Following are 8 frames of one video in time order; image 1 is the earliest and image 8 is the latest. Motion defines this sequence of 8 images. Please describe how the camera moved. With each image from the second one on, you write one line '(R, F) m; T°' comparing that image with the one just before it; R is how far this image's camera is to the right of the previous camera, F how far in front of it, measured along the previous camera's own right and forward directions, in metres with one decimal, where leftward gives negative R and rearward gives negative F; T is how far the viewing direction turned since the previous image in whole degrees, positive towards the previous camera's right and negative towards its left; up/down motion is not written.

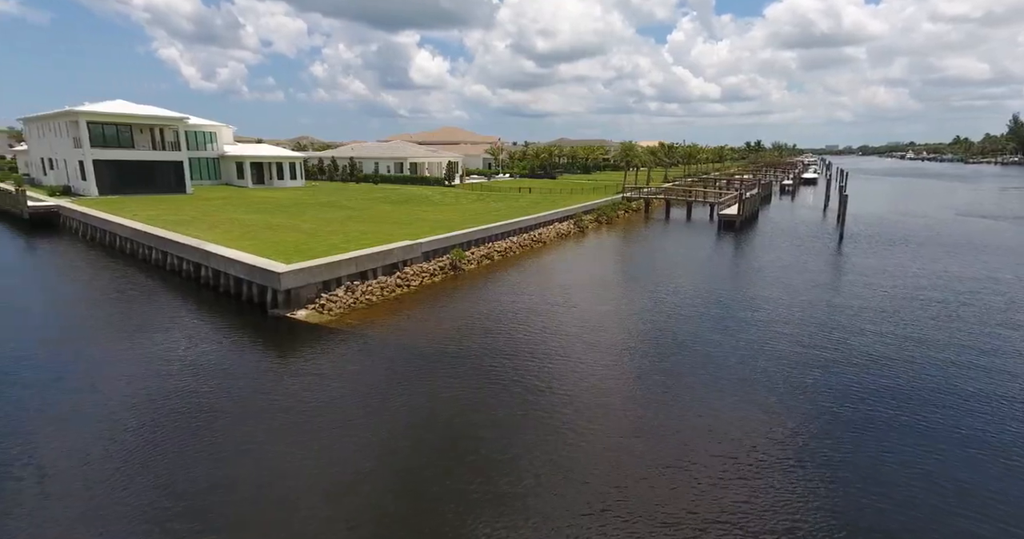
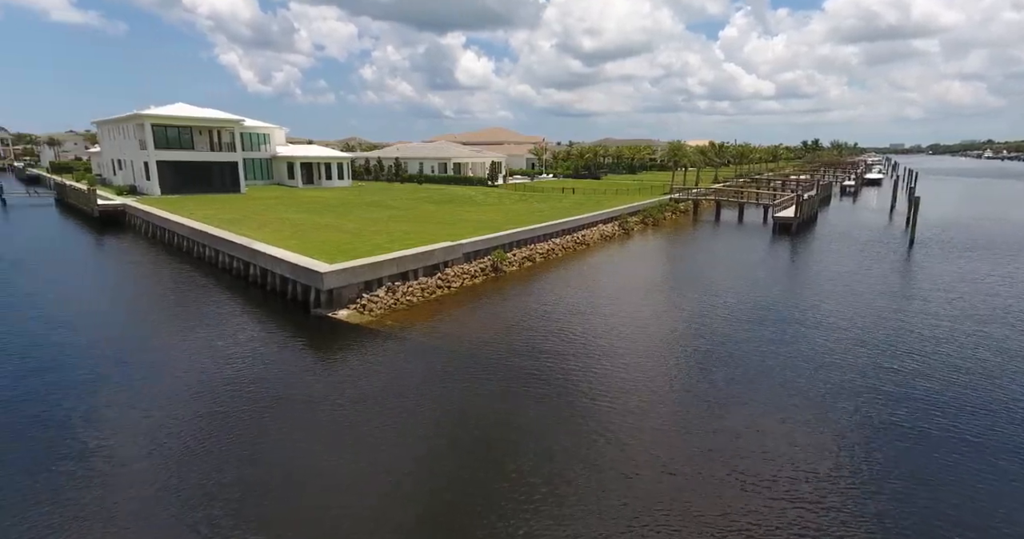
(0.0, +0.4) m; -5°
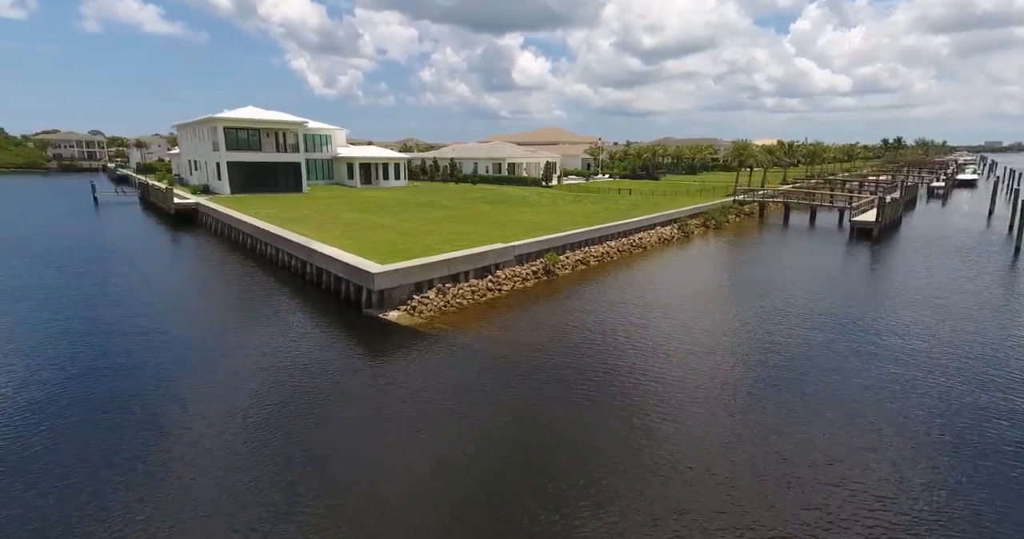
(0.0, +0.5) m; -6°
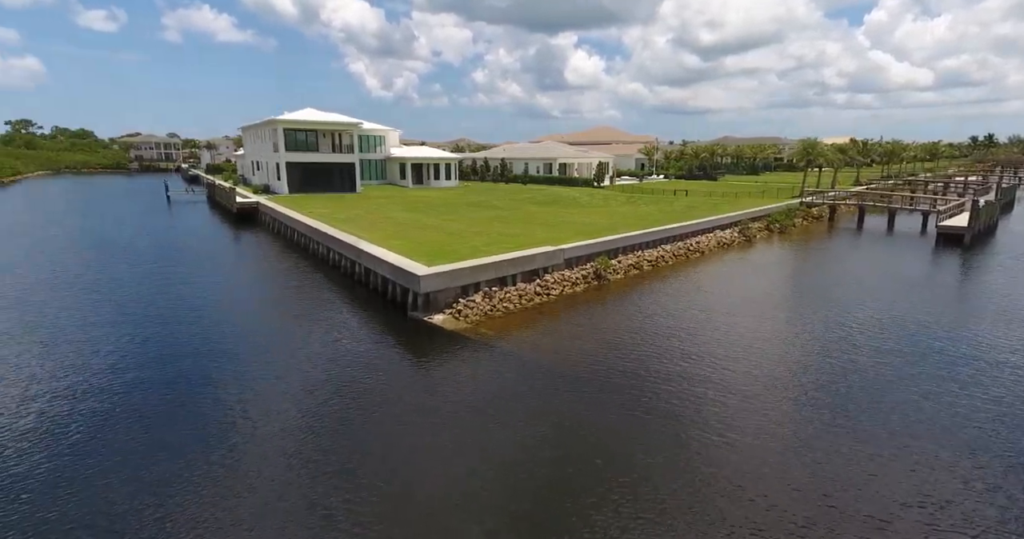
(0.0, +0.6) m; -6°
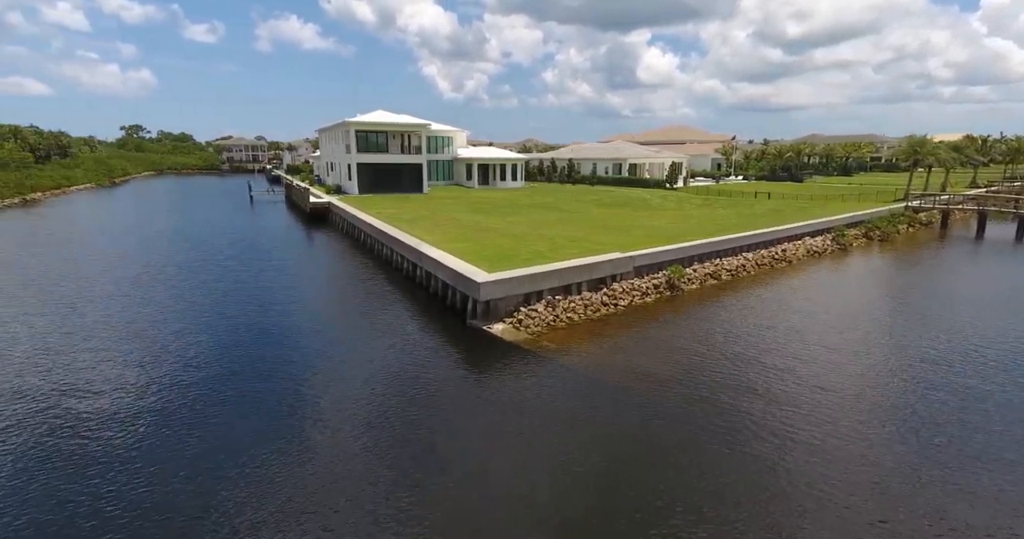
(0.0, +1.0) m; -7°
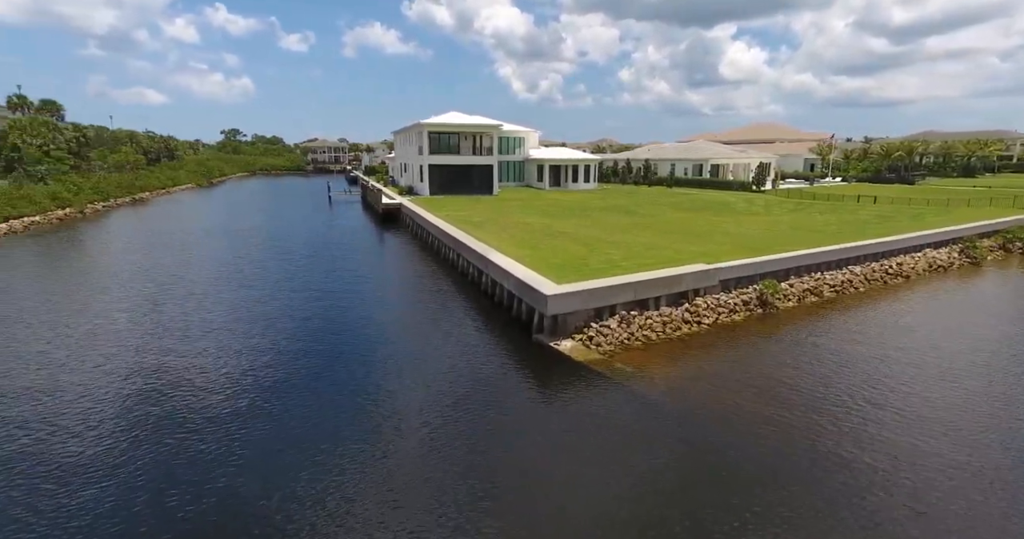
(0.0, +1.1) m; -8°
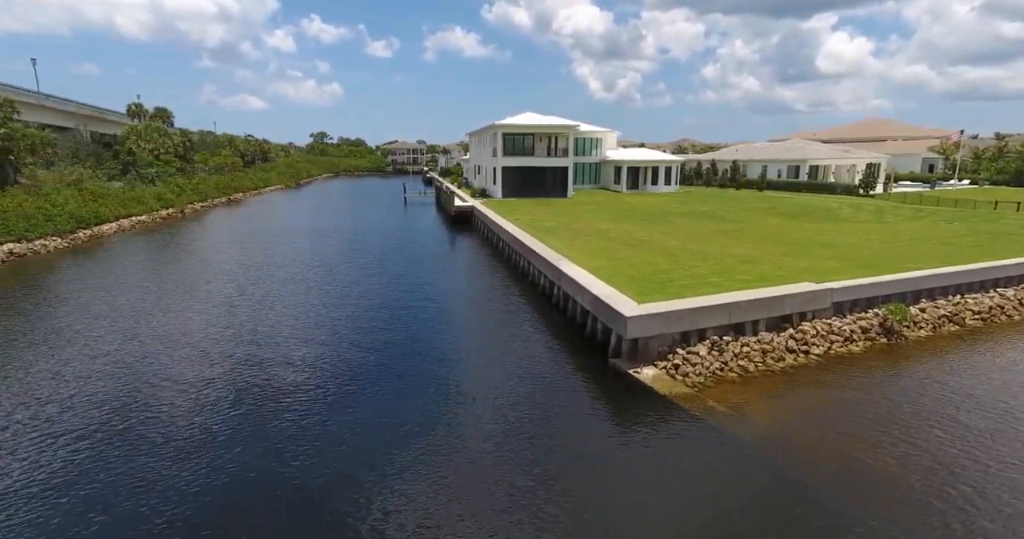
(-0.1, +1.3) m; -8°
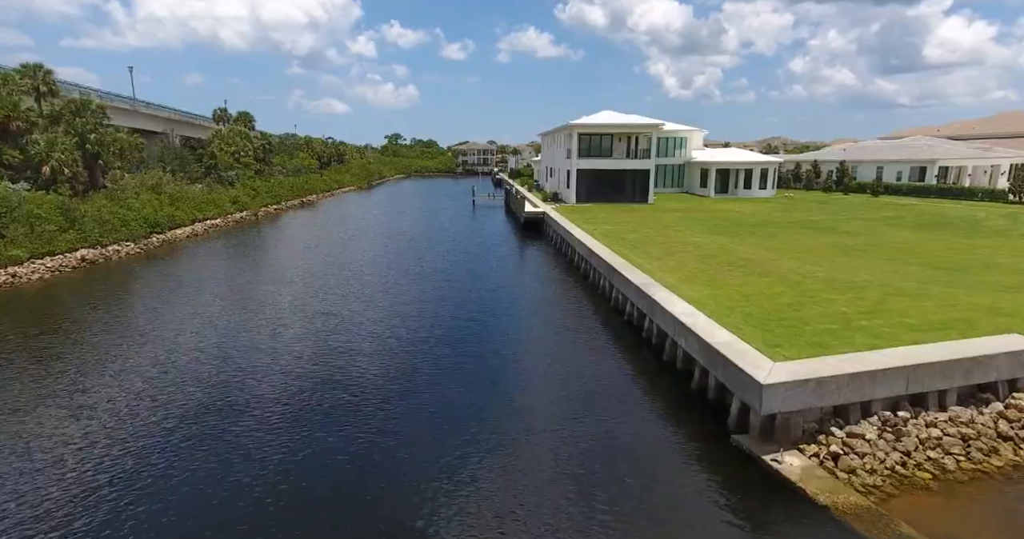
(-0.4, +2.5) m; -8°
